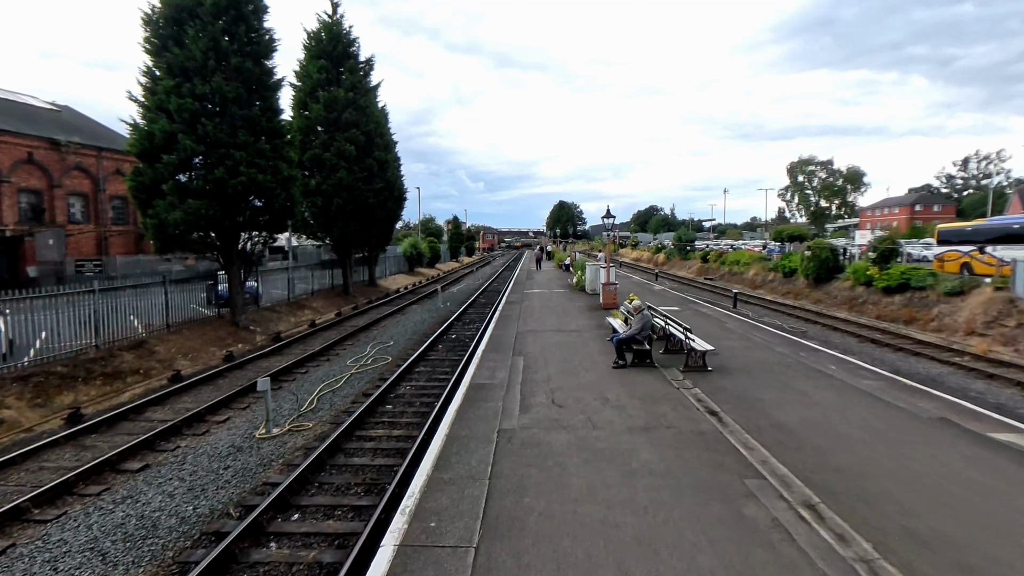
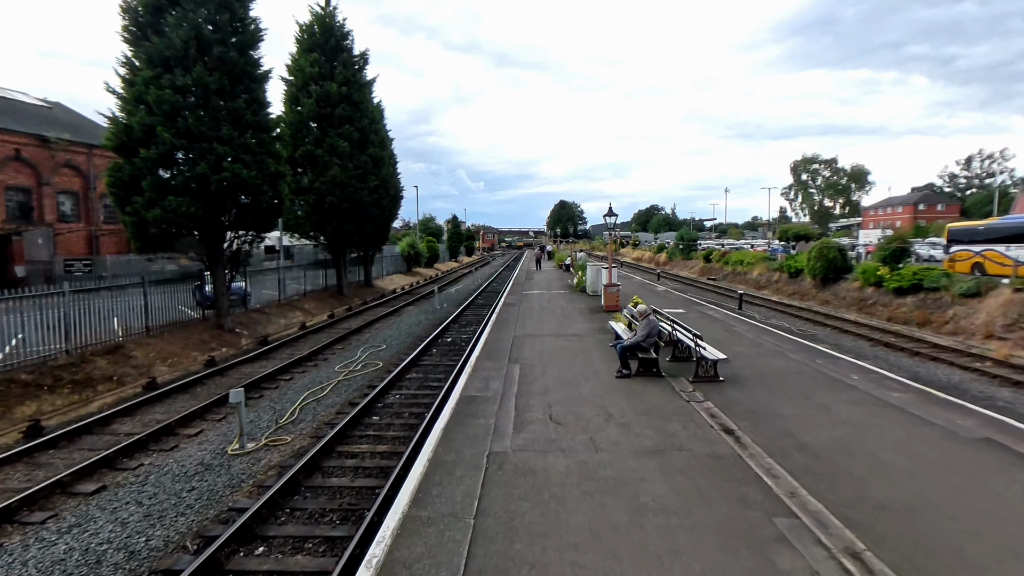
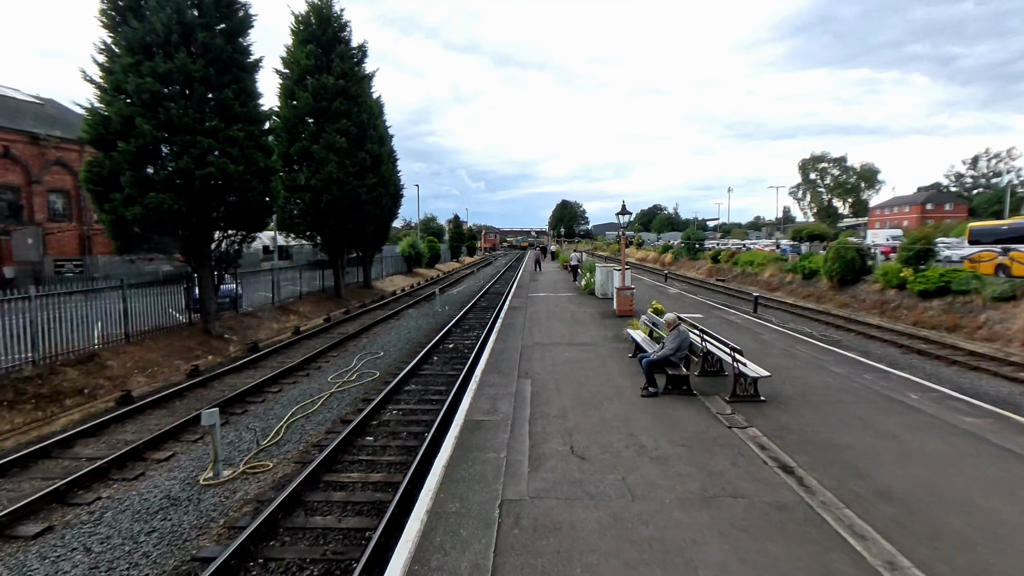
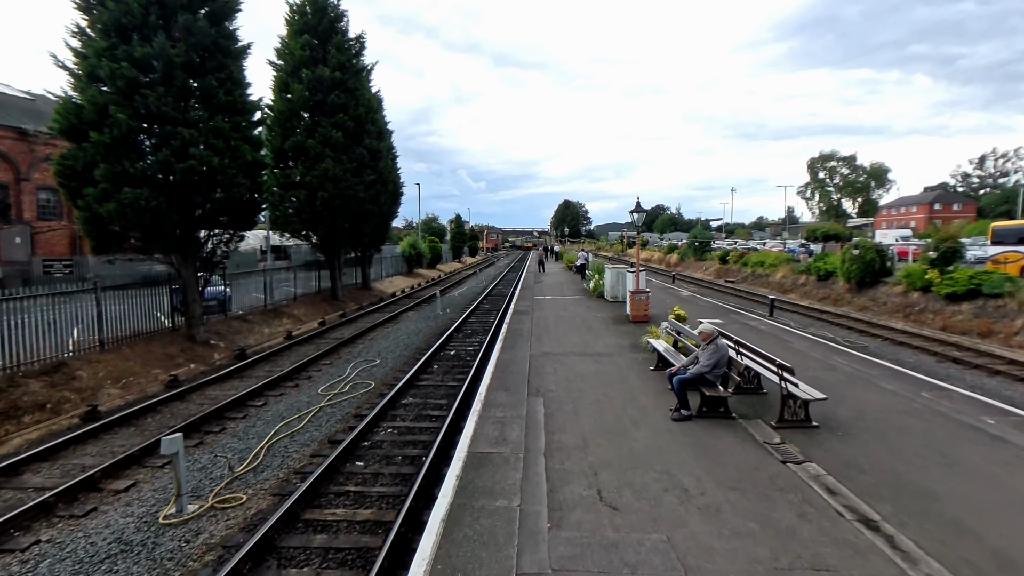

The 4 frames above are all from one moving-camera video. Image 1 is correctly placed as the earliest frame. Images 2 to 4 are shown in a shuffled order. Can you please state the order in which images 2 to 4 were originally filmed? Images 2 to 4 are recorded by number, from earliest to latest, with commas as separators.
2, 3, 4
